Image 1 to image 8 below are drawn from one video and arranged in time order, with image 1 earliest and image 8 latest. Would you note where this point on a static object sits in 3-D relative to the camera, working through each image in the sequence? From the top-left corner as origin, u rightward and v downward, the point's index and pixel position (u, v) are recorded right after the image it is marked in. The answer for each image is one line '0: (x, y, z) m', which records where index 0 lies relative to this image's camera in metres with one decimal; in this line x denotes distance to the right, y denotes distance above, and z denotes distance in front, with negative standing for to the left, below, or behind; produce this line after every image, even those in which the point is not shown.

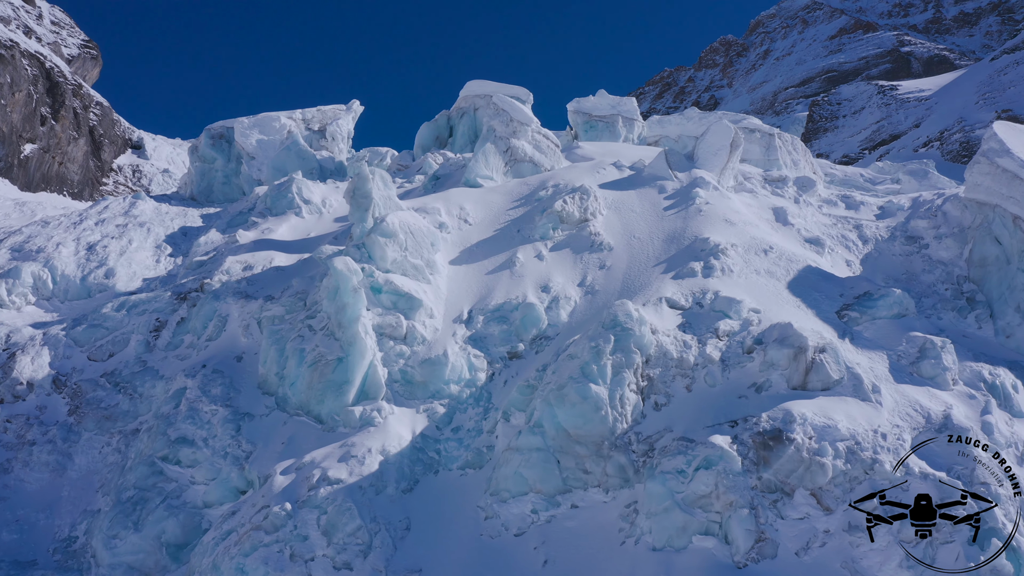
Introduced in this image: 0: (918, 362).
0: (+4.9, -0.9, +14.5) m
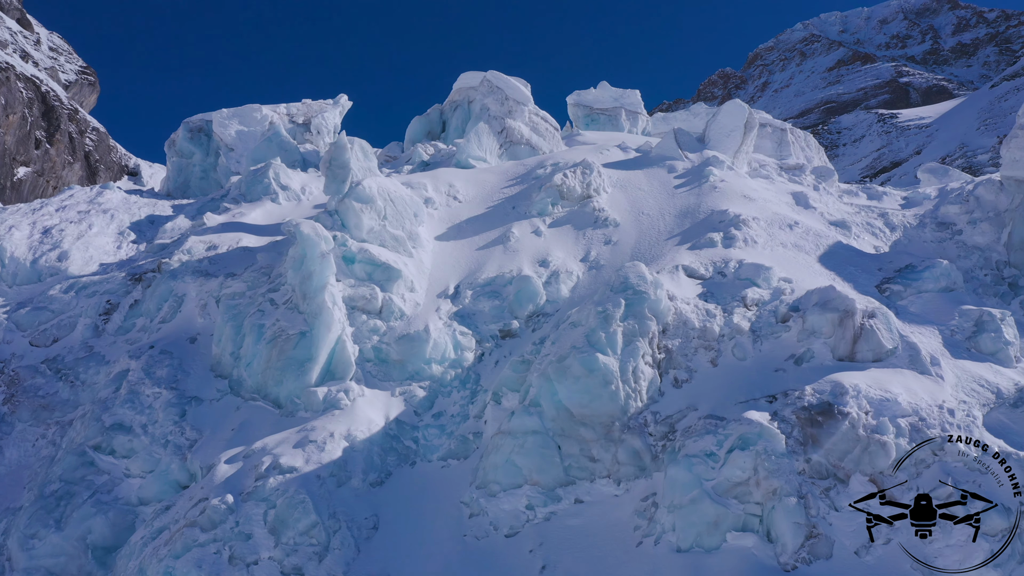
0: (+4.8, -0.5, +12.4) m
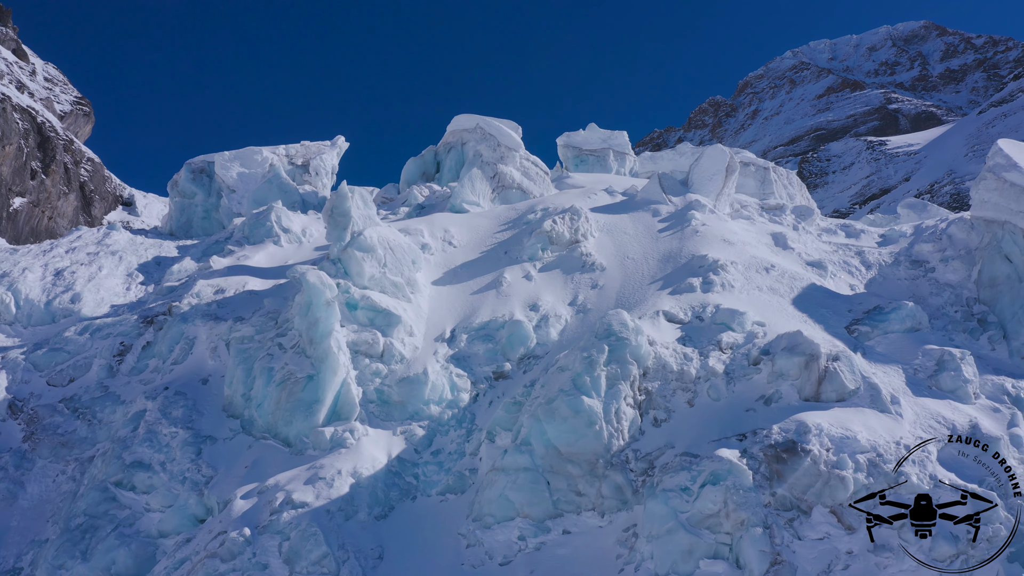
0: (+4.7, -1.0, +13.4) m
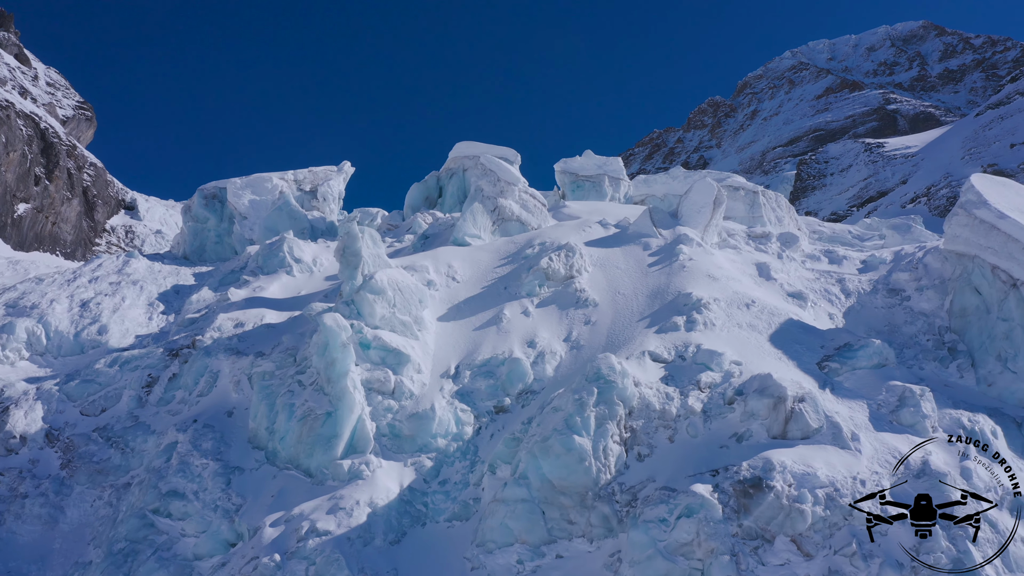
0: (+4.7, -1.5, +14.8) m
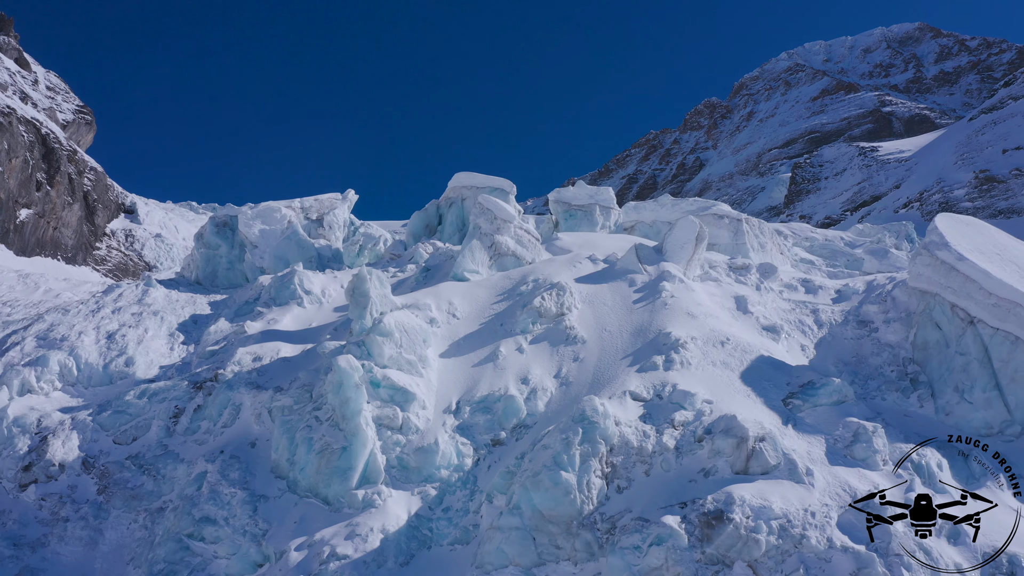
0: (+4.7, -2.2, +16.6) m
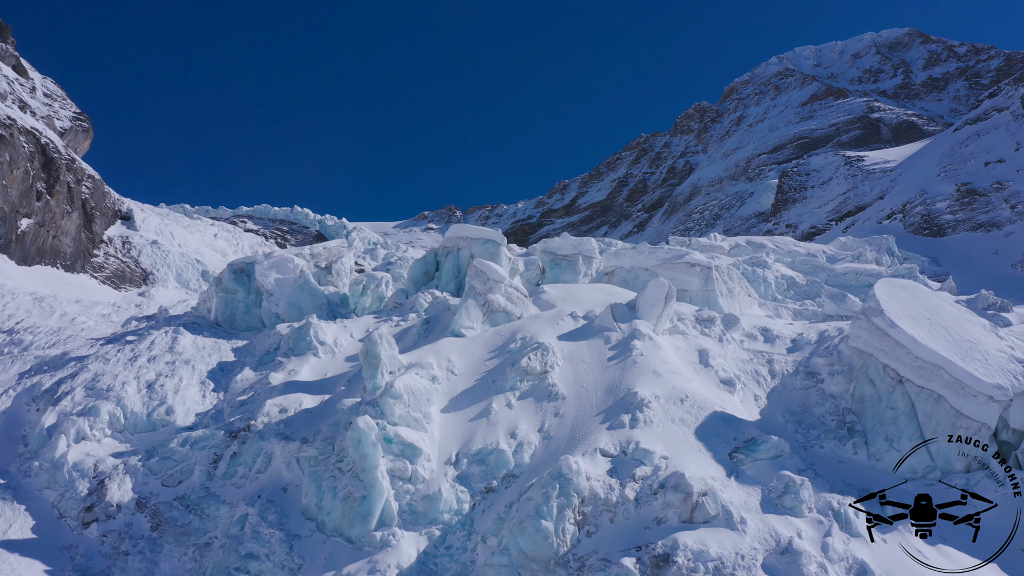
0: (+4.5, -3.5, +20.3) m
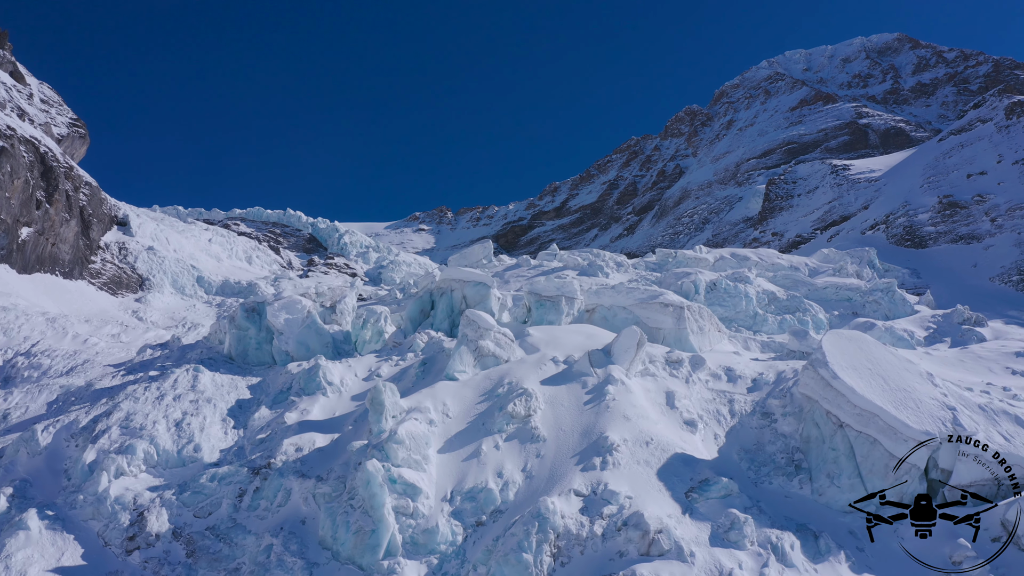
0: (+4.2, -4.9, +23.9) m
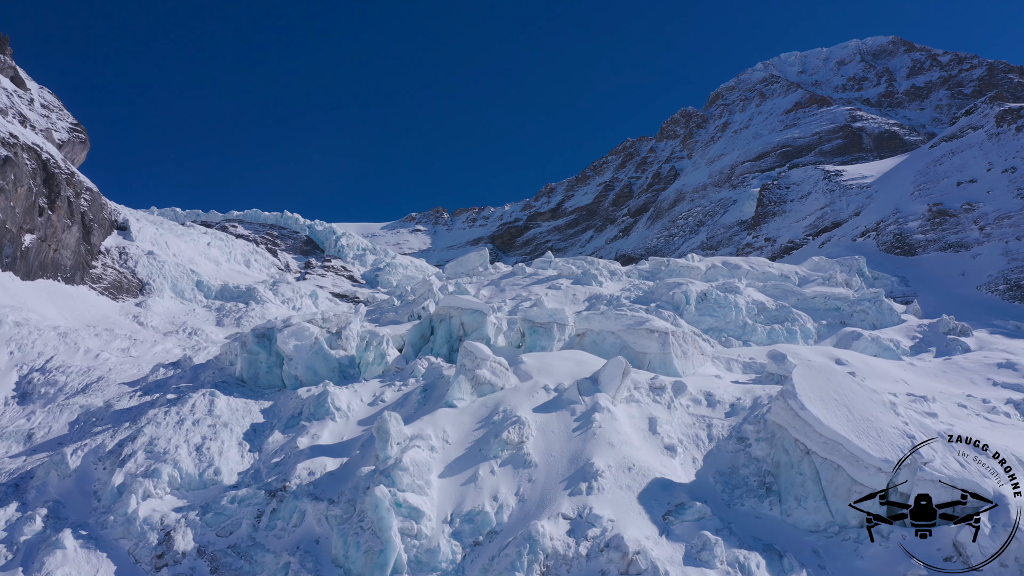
0: (+4.1, -5.9, +26.5) m
